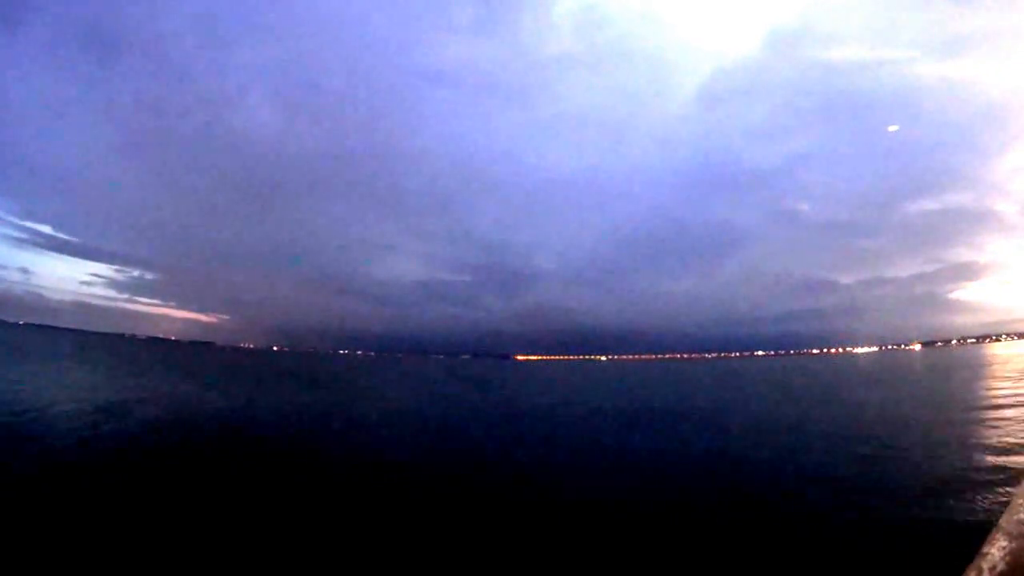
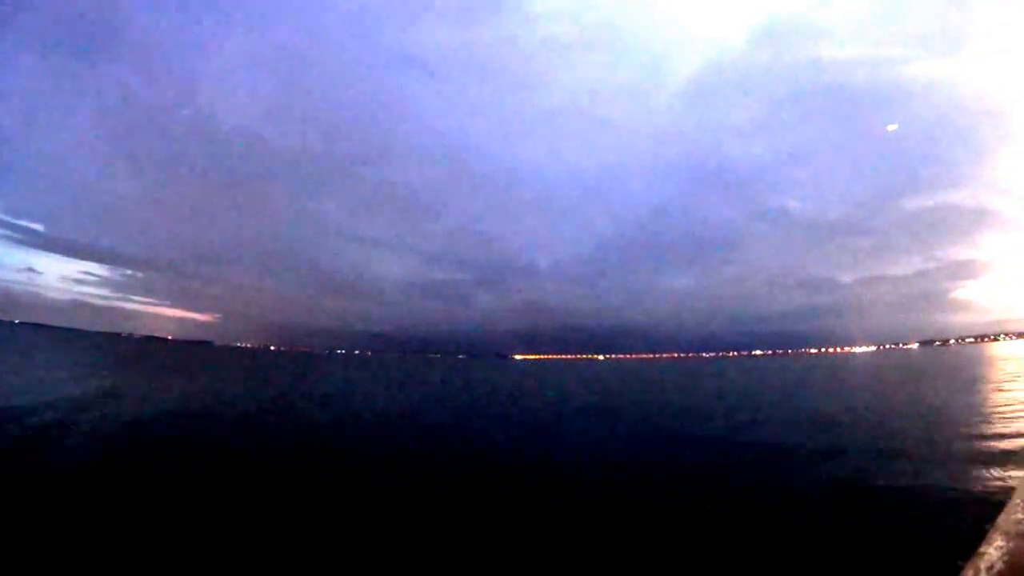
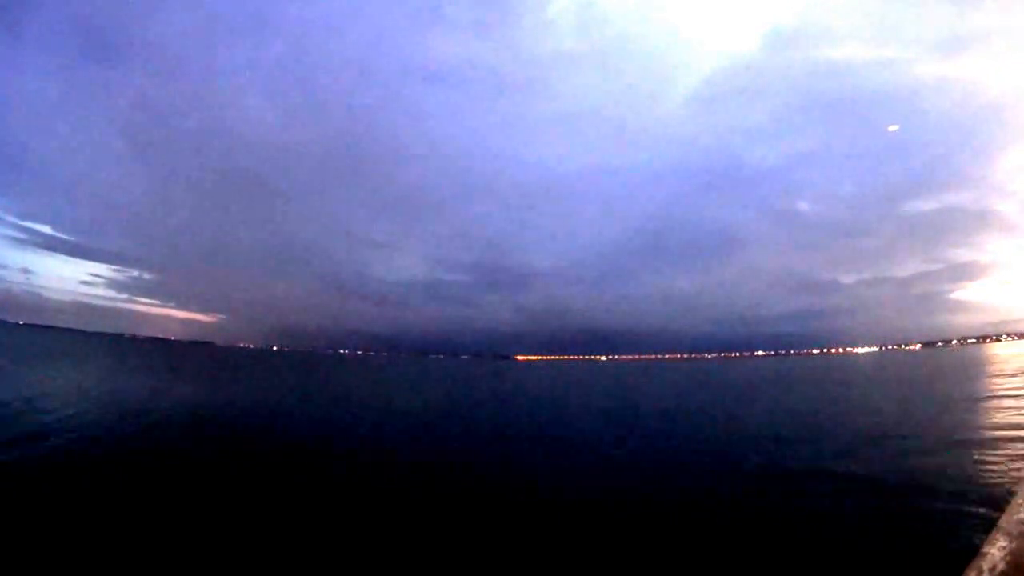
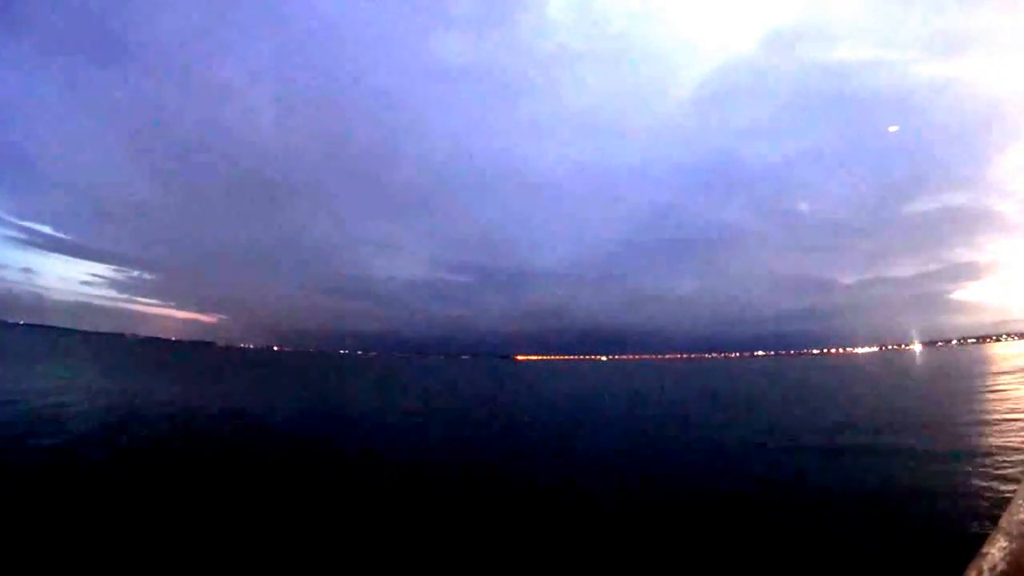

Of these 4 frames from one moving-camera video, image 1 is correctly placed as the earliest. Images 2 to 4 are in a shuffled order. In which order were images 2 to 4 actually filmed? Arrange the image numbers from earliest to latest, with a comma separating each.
3, 4, 2
